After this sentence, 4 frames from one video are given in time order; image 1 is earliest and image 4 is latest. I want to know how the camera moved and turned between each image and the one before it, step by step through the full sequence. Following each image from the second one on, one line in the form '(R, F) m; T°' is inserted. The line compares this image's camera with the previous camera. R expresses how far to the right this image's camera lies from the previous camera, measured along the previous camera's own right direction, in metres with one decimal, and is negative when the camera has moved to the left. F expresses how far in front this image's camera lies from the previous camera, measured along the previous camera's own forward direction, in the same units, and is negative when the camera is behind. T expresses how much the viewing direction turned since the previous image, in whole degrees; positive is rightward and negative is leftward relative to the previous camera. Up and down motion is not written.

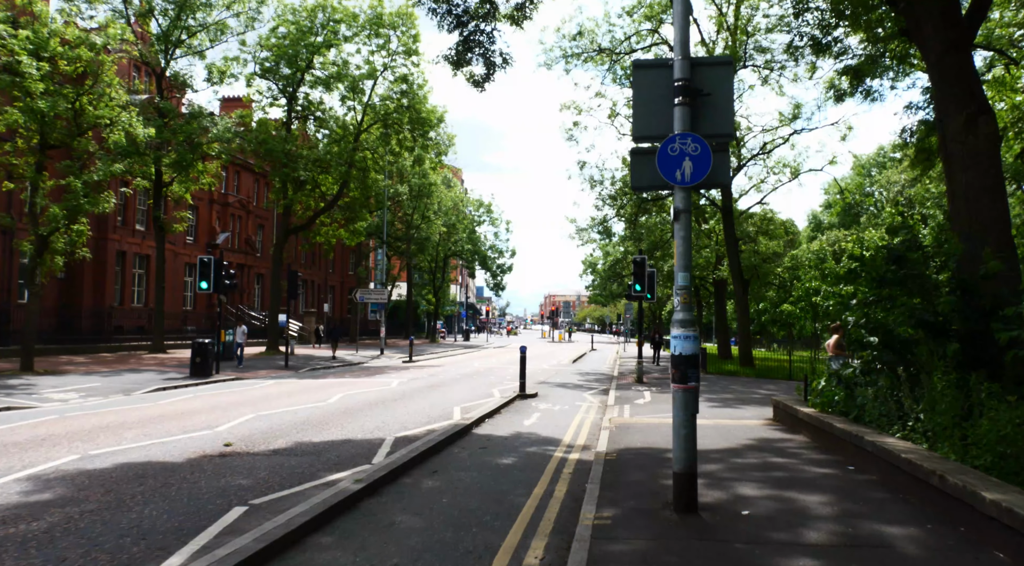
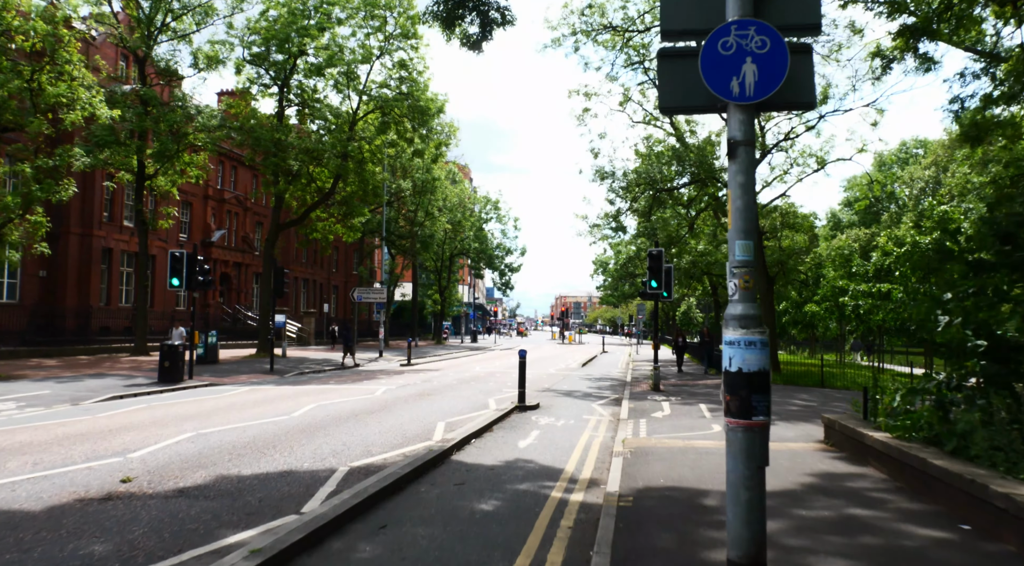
(+0.3, +2.0) m; -1°
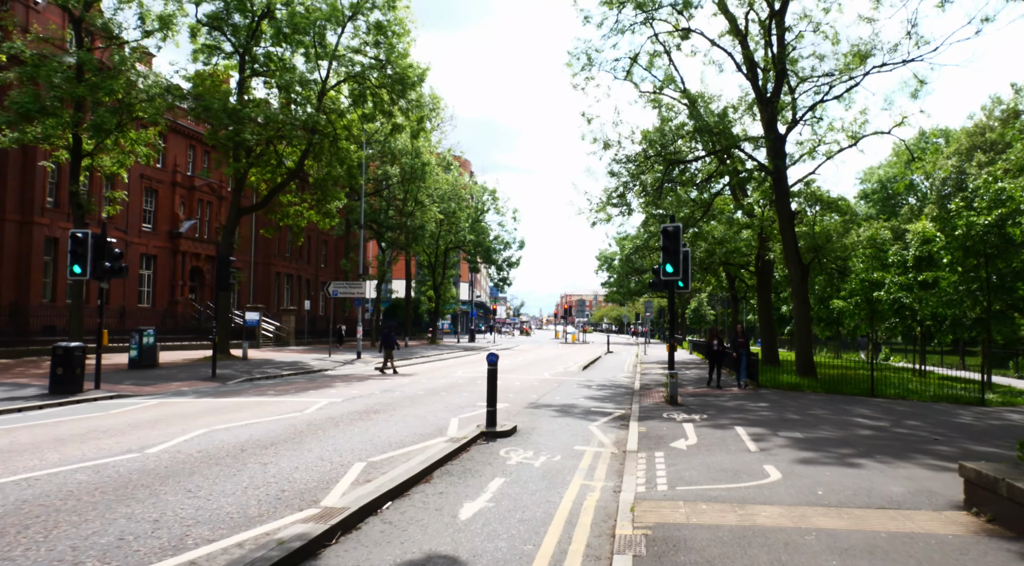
(+0.6, +3.6) m; 0°
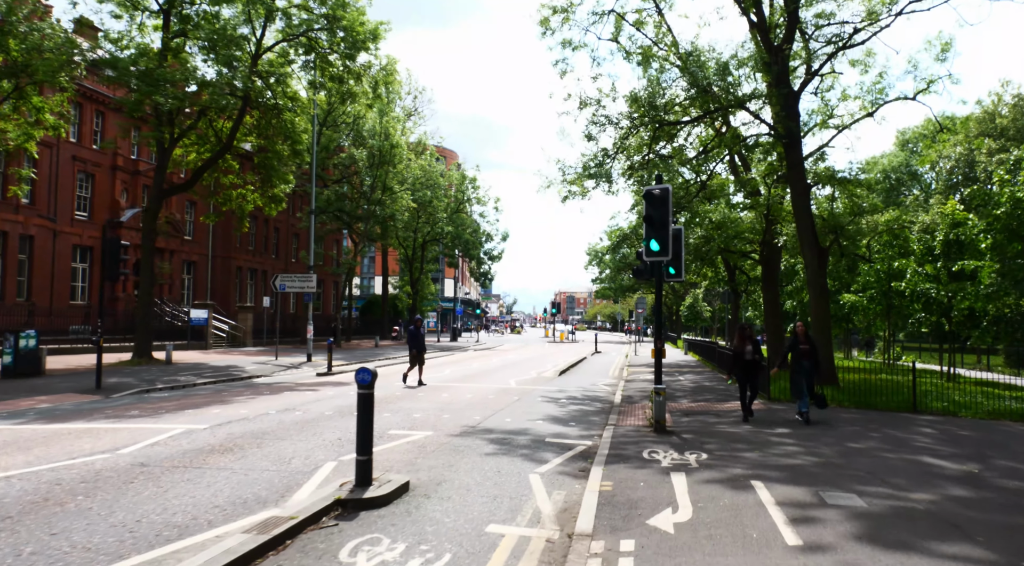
(+1.0, +3.6) m; 0°
